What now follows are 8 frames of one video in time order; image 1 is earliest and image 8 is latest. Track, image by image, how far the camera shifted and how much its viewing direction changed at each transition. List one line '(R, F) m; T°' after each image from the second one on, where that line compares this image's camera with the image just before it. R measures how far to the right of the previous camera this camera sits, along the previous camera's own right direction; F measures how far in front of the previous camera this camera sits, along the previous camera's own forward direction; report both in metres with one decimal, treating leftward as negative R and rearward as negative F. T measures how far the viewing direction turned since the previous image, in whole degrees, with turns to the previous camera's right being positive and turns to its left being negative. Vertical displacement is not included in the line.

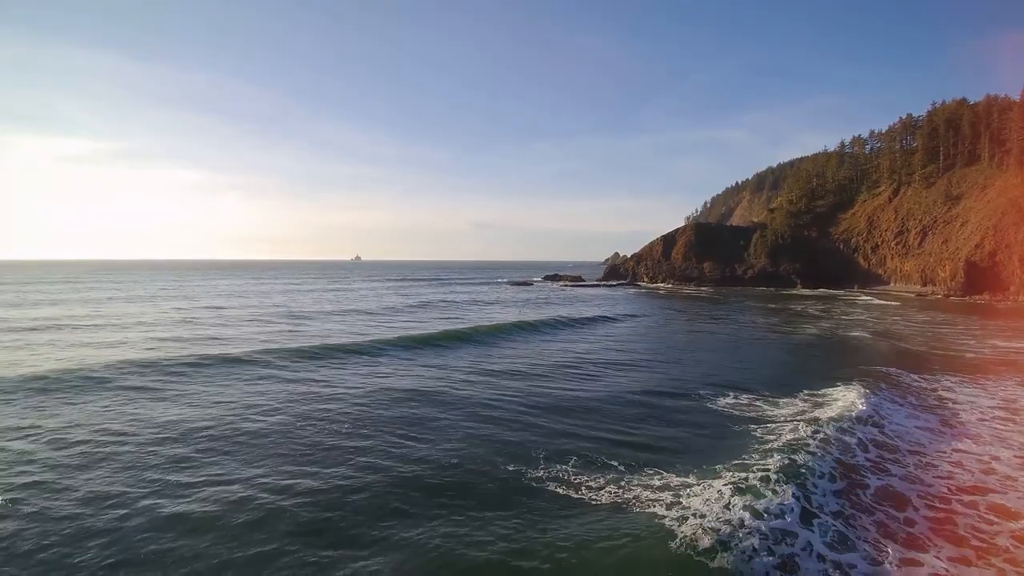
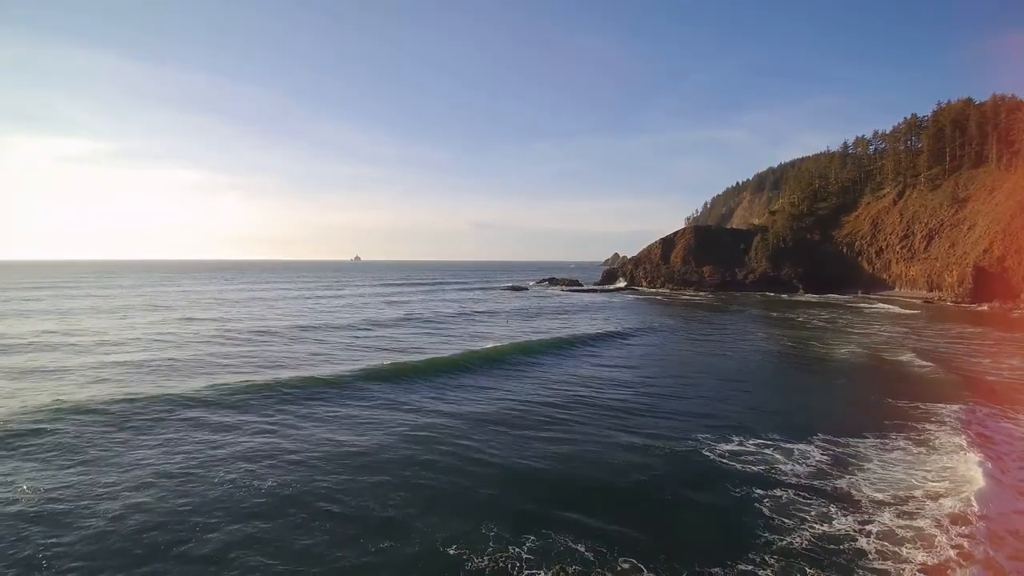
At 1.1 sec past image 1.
(+0.9, +2.1) m; 0°
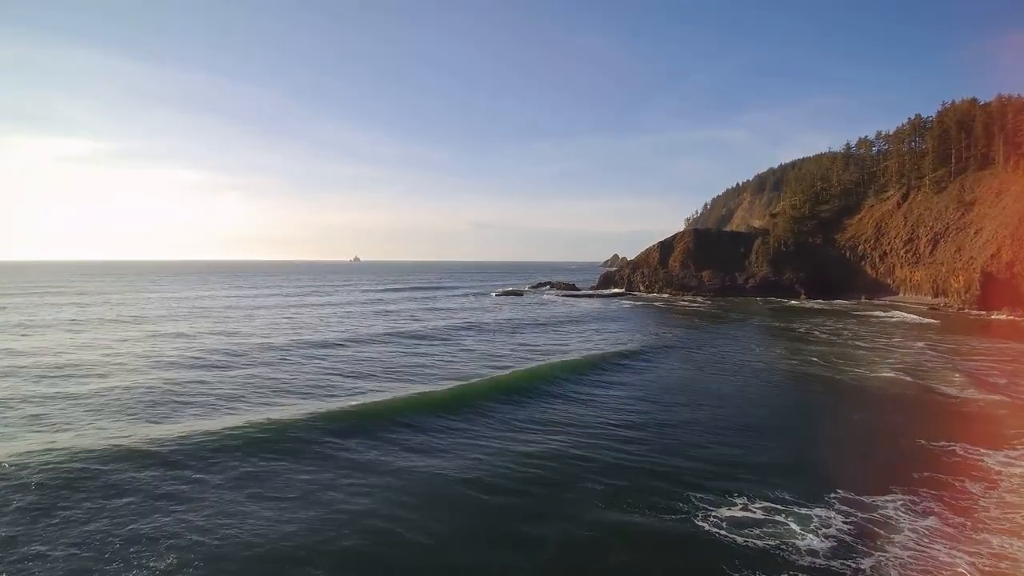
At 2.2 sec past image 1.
(+0.9, +2.0) m; 0°
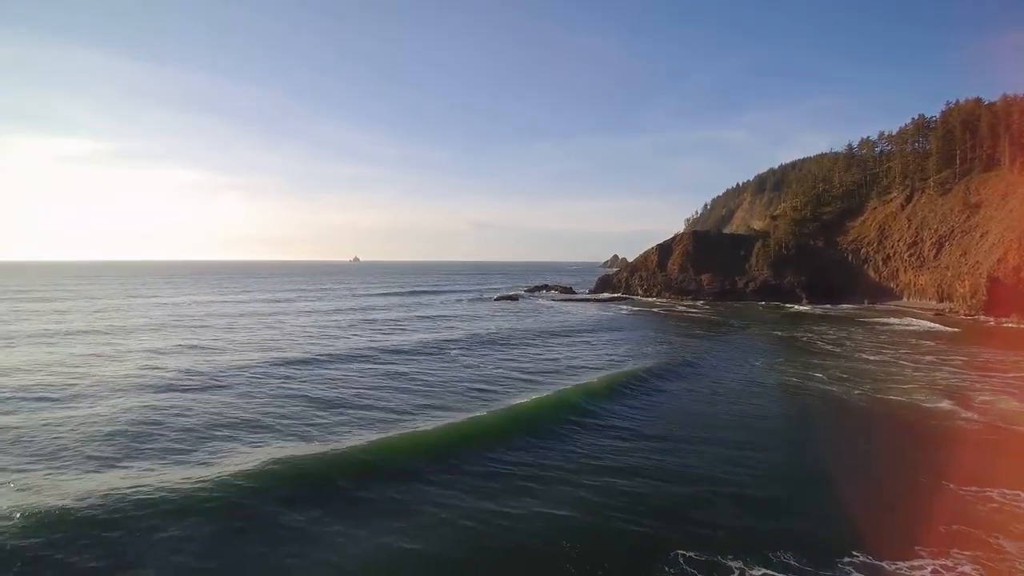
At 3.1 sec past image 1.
(+0.8, +1.6) m; 0°
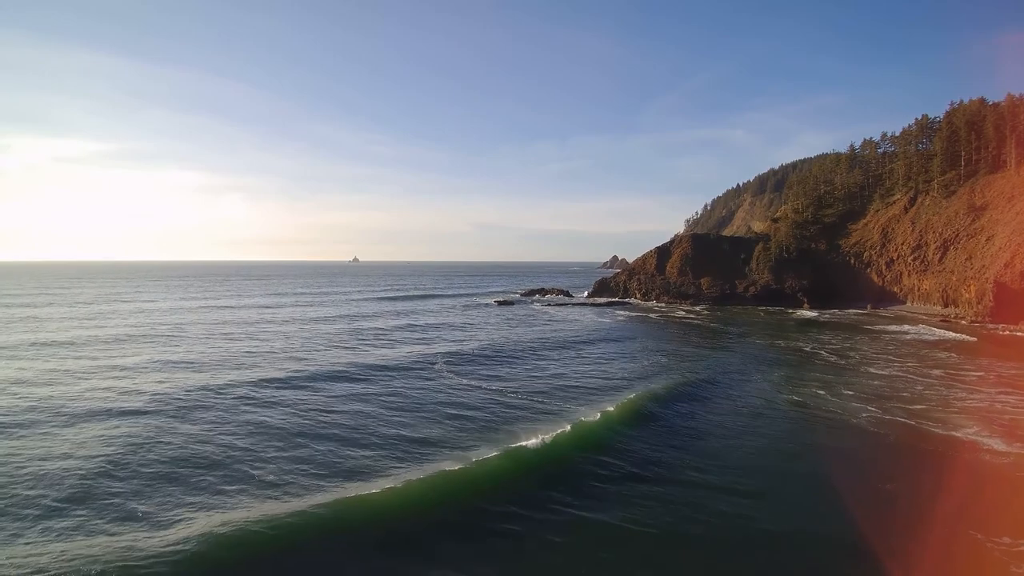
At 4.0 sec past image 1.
(+0.8, +1.5) m; 0°
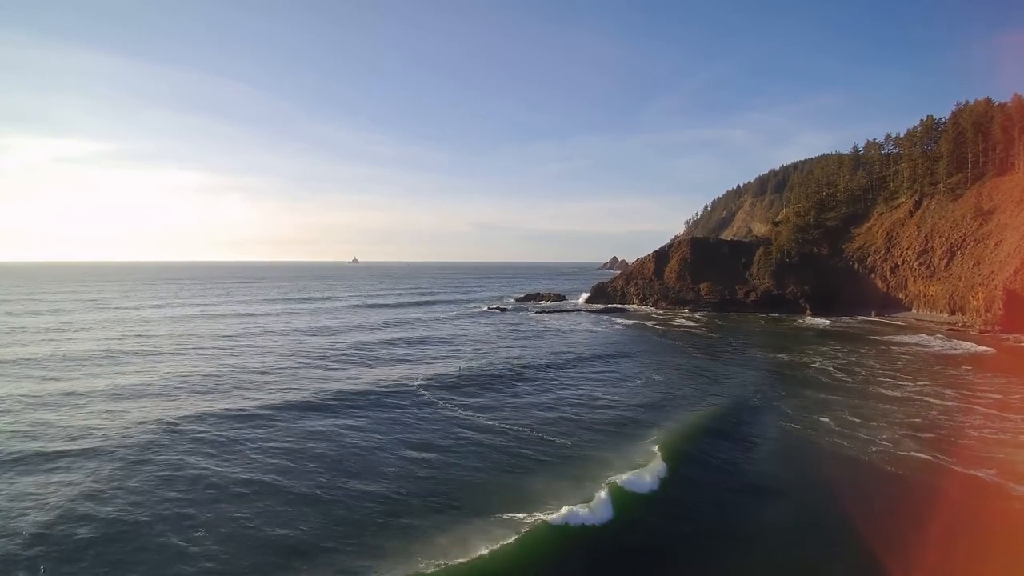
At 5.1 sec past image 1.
(+0.9, +2.0) m; 0°
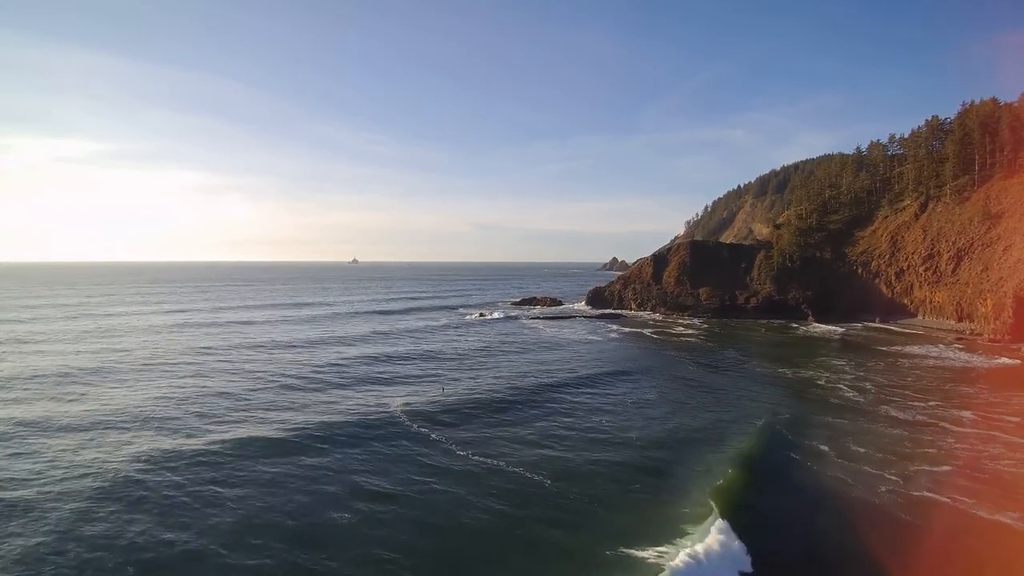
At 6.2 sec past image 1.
(+0.9, +2.0) m; 0°
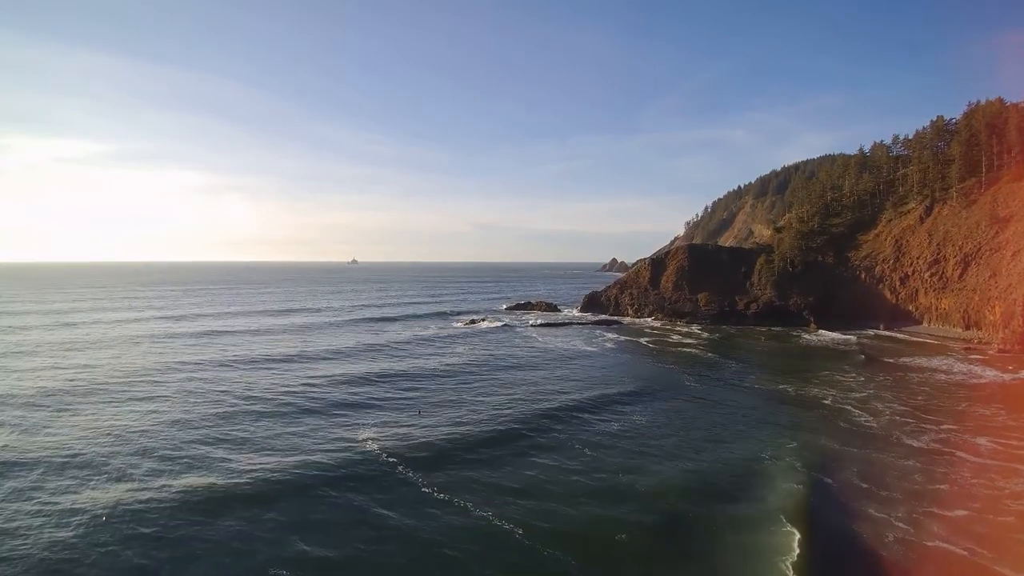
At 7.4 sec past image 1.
(+1.0, +2.1) m; 0°
